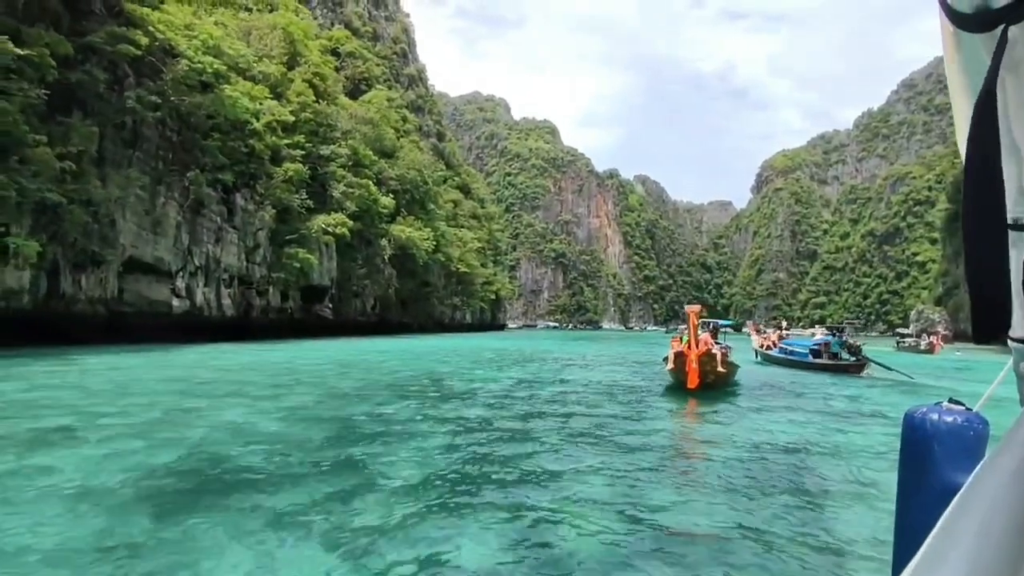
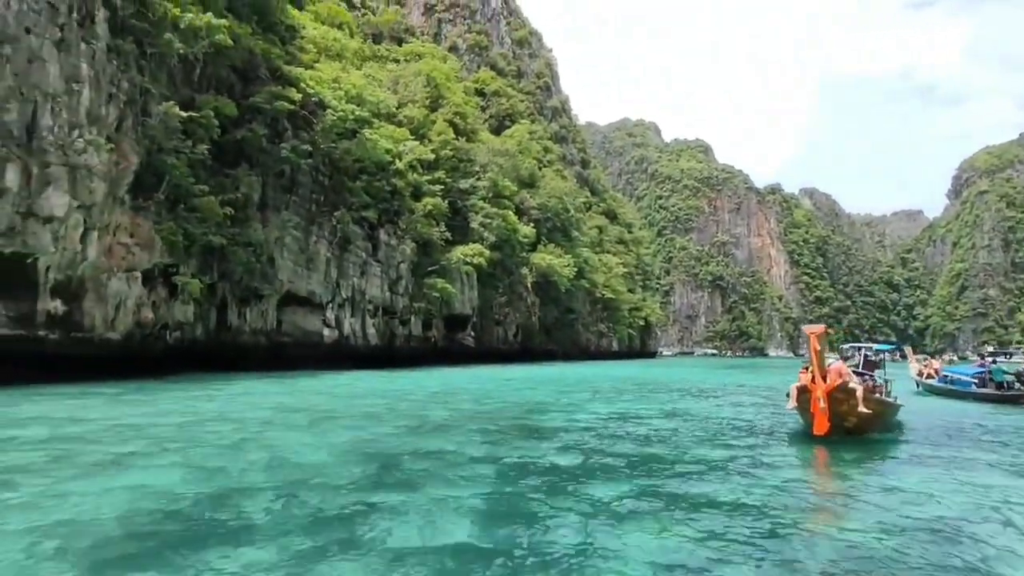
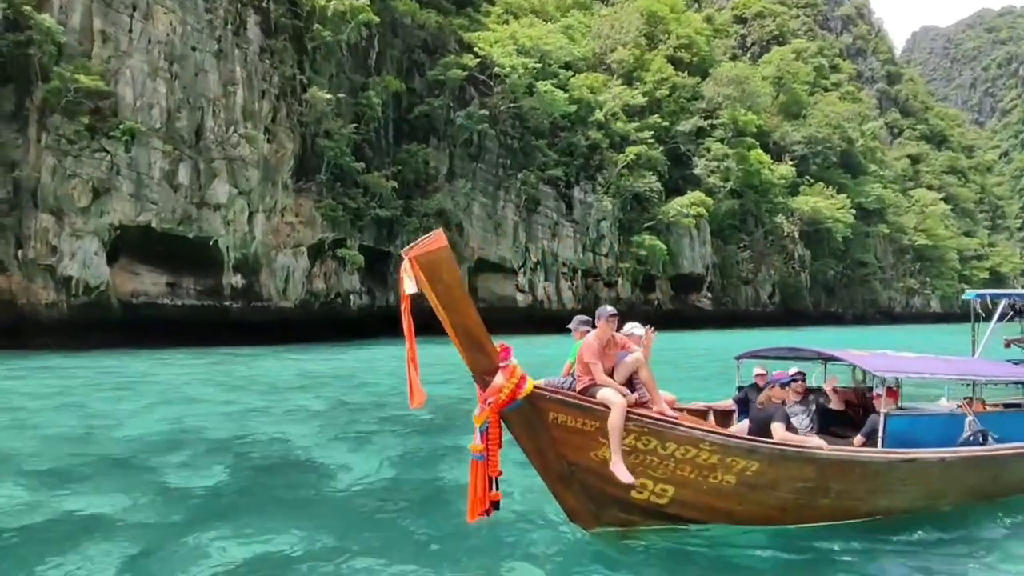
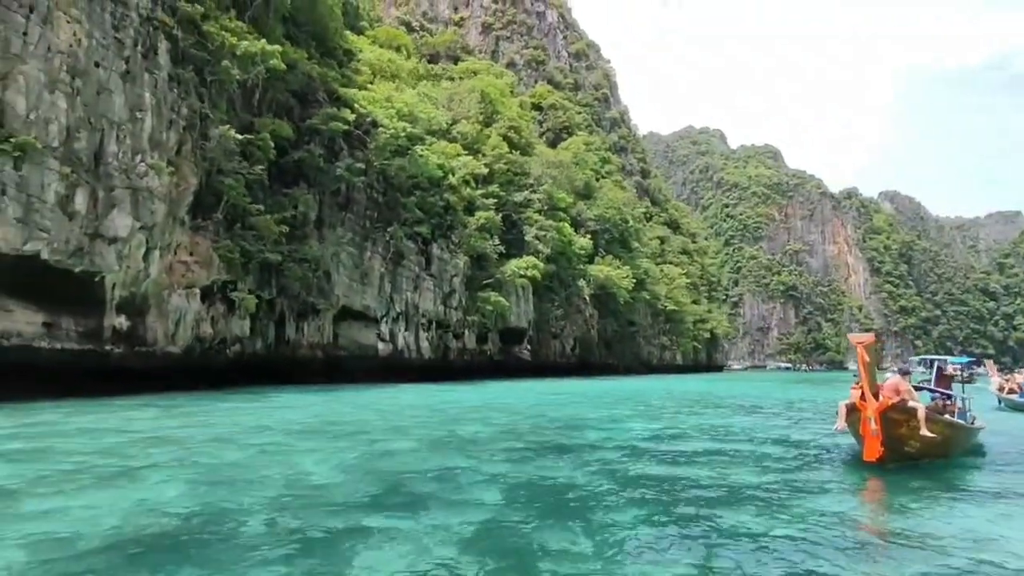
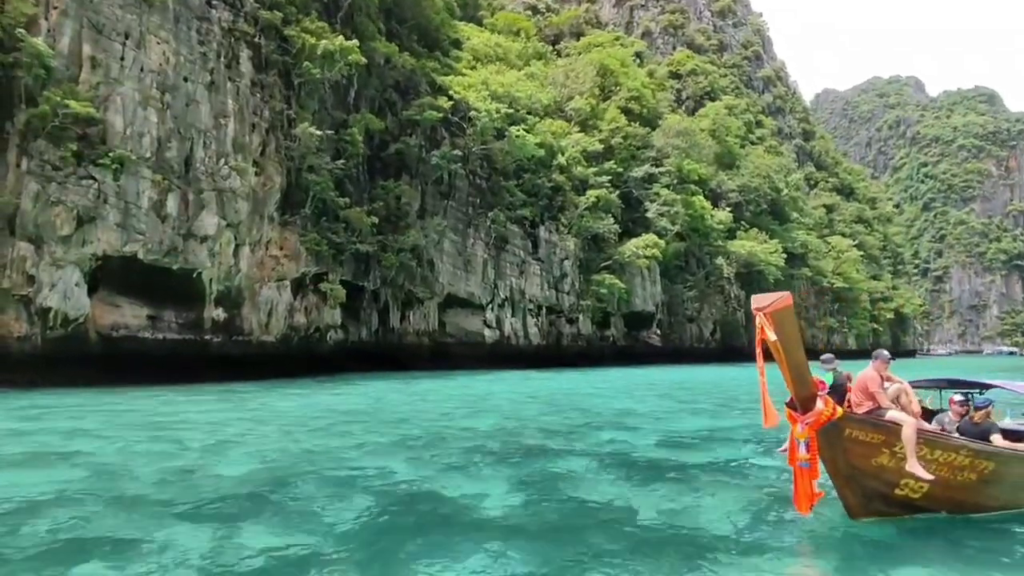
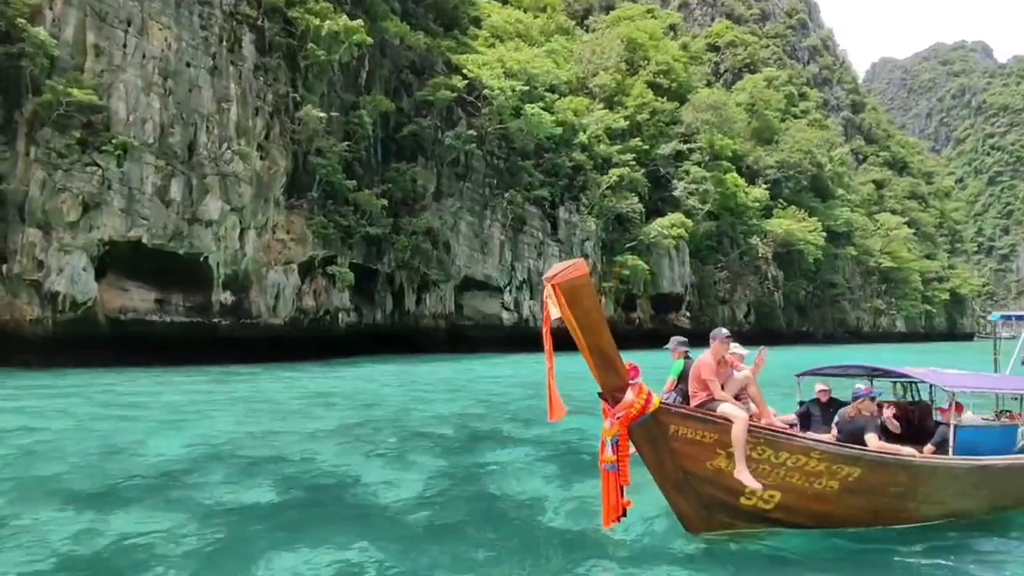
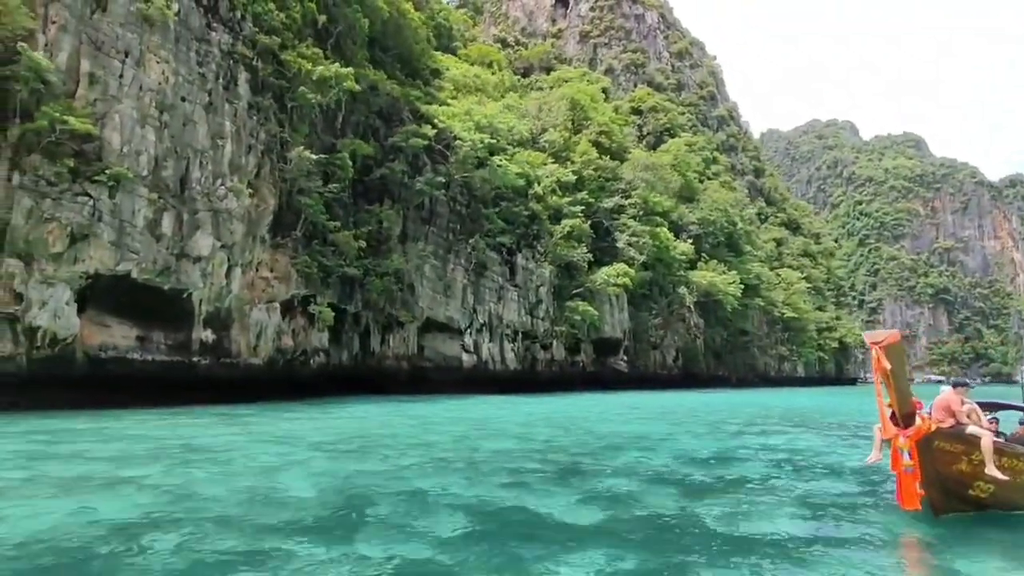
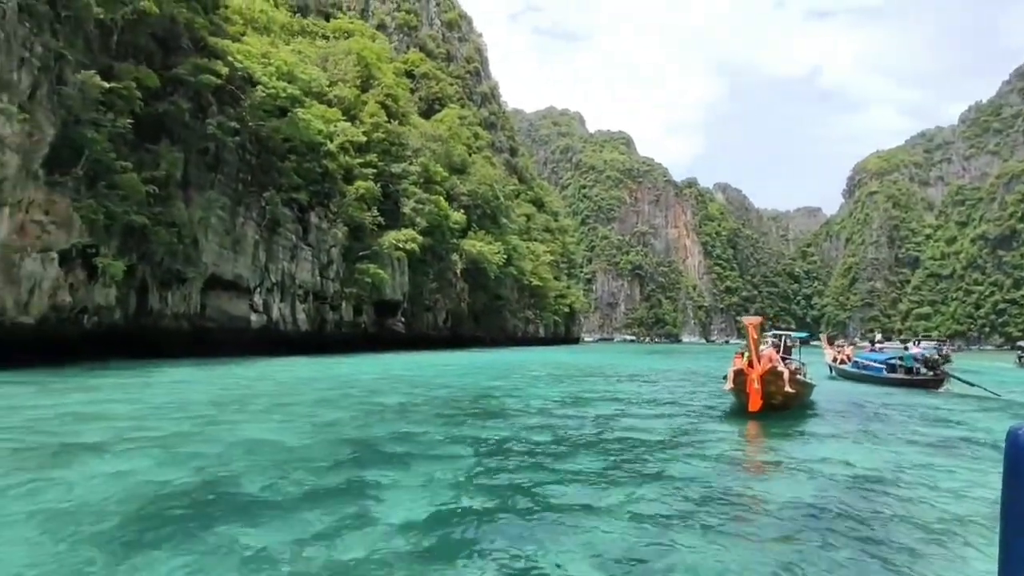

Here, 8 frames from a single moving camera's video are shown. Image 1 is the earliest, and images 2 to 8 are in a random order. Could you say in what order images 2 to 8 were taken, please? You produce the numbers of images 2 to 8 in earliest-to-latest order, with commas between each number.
8, 2, 4, 7, 5, 6, 3
